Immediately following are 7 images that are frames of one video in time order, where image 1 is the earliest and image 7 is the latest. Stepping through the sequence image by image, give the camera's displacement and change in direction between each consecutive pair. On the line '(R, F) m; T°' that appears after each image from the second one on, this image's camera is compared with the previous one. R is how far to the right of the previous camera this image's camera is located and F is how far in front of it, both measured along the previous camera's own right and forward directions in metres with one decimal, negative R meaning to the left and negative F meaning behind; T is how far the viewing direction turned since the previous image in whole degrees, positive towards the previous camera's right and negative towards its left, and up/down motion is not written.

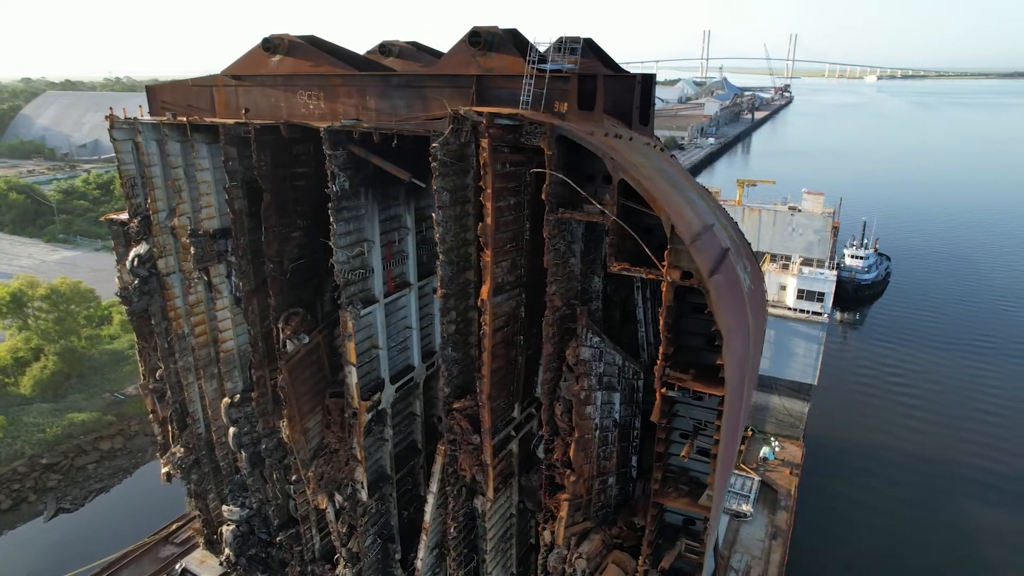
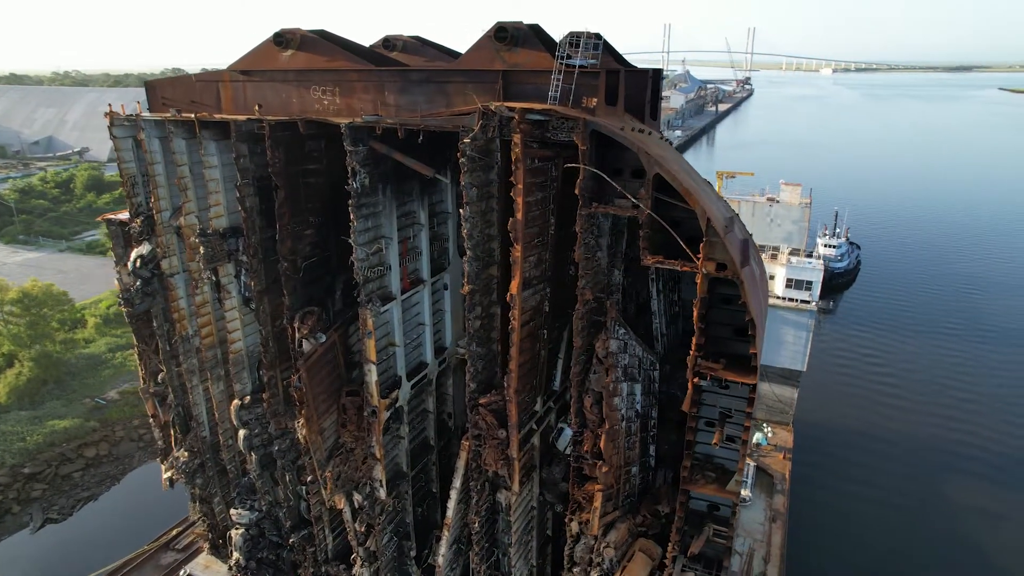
(-0.8, 0.0) m; +3°
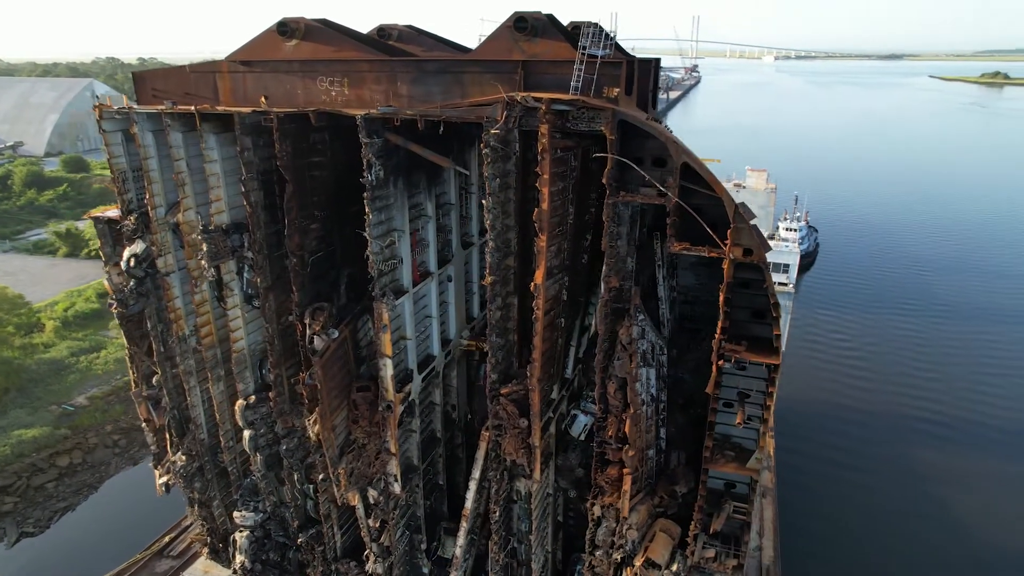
(-0.9, 0.0) m; +4°
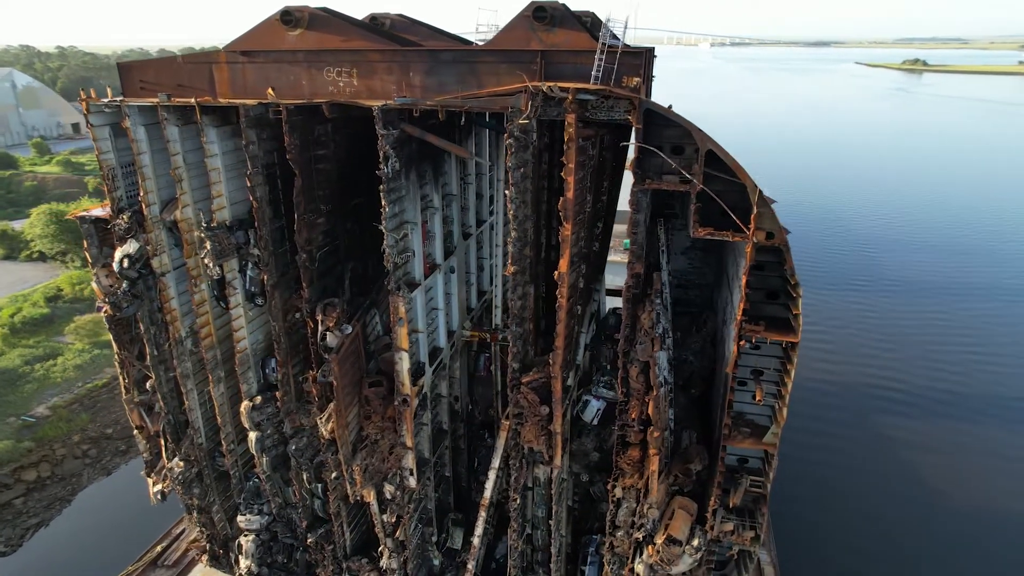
(-1.0, 0.0) m; +4°
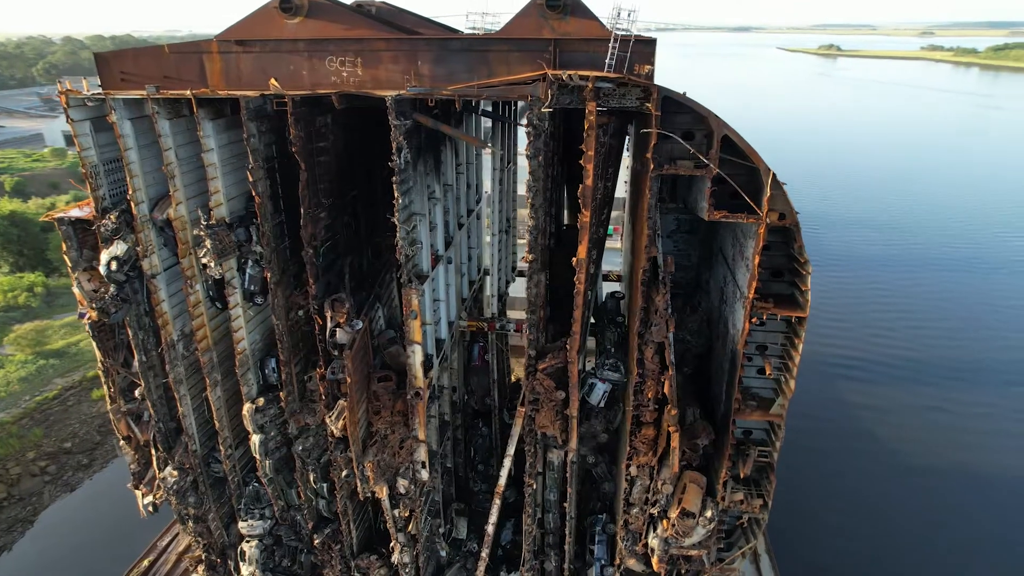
(-1.1, 0.0) m; +5°
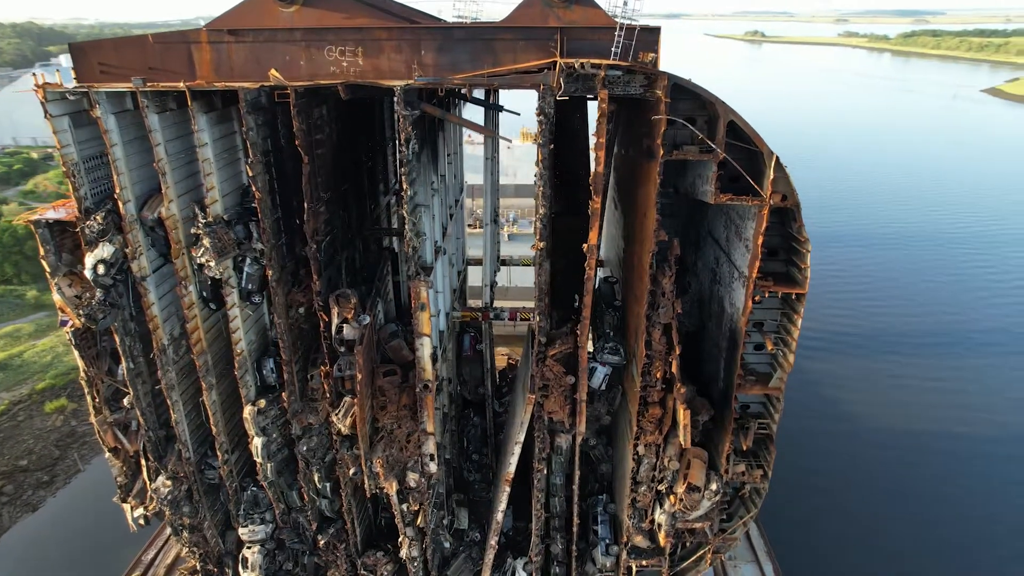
(-0.9, 0.0) m; +5°
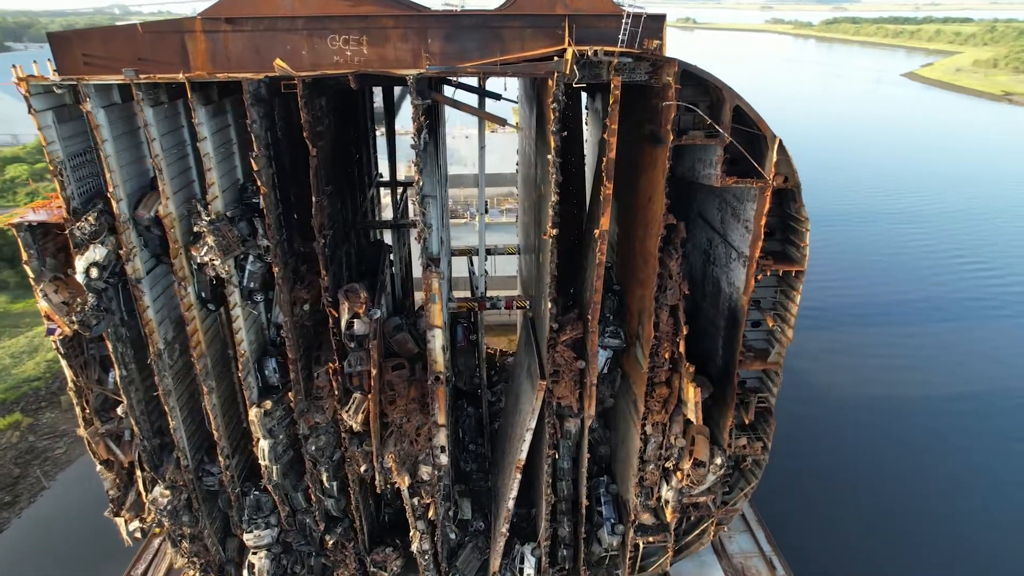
(-0.9, 0.0) m; +5°
